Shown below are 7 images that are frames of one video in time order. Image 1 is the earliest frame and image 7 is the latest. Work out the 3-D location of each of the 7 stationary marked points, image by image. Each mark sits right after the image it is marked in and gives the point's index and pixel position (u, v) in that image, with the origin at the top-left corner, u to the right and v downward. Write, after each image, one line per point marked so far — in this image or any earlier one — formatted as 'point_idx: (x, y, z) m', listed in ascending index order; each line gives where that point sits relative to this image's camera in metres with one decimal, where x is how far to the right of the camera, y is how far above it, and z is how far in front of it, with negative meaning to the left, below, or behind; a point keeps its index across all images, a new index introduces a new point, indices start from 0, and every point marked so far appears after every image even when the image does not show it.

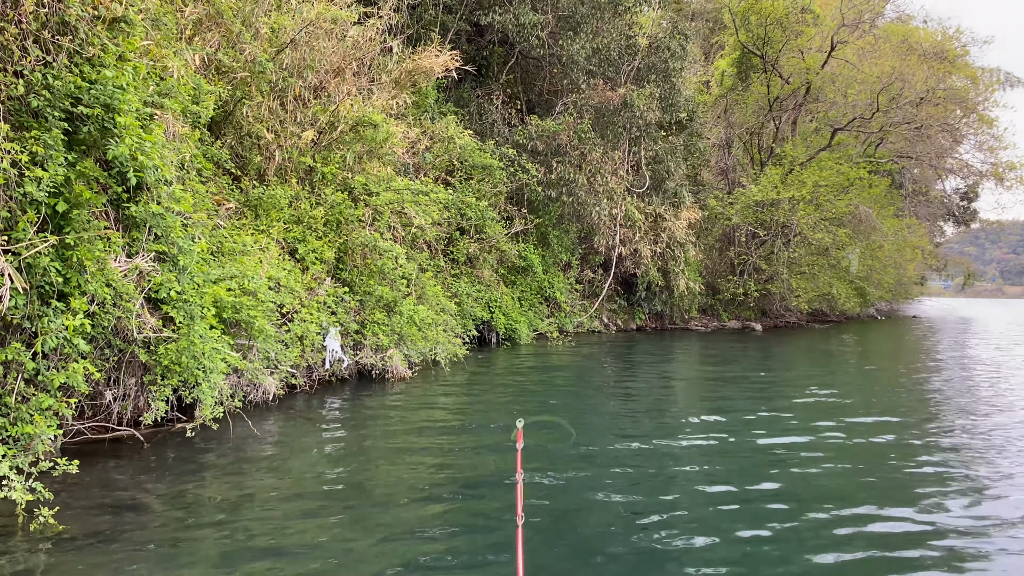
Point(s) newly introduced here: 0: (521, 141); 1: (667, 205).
0: (+0.2, +2.8, +15.9) m
1: (+3.3, +1.7, +17.9) m
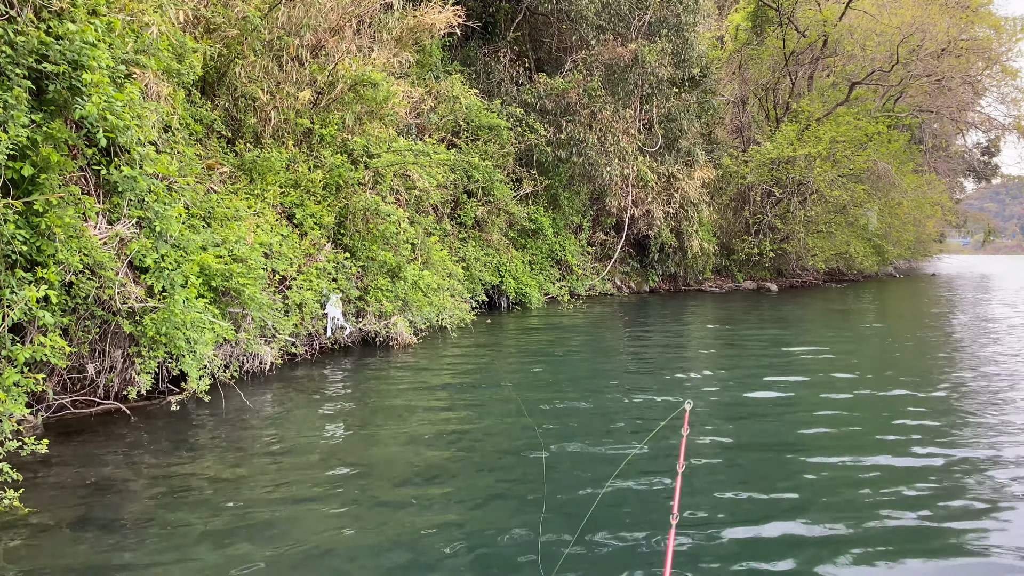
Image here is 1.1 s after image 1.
0: (+0.3, +3.5, +15.5) m
1: (+3.5, +2.6, +17.5) m
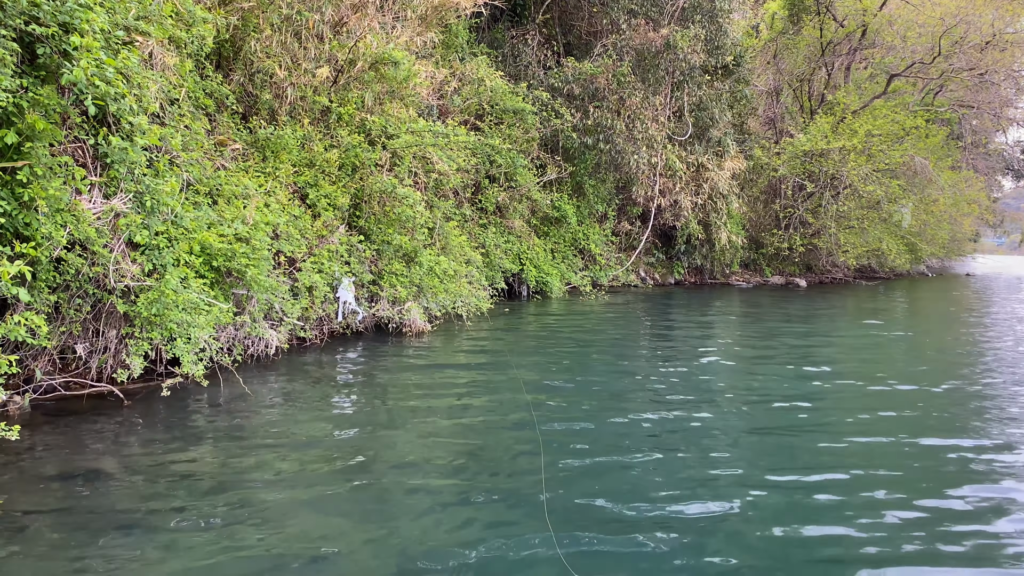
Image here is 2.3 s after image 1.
0: (+0.8, +3.7, +15.2) m
1: (+4.0, +2.7, +17.1) m
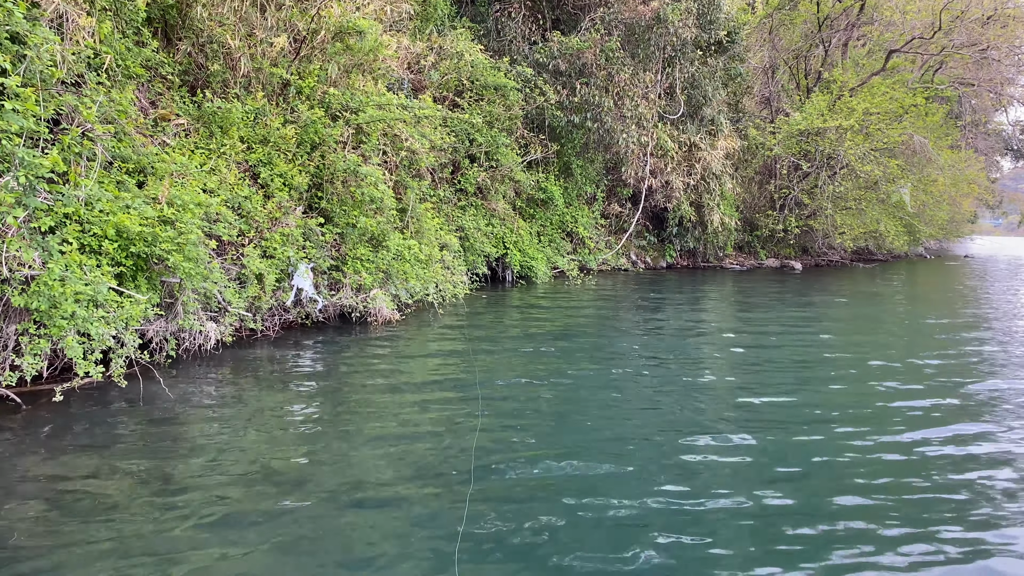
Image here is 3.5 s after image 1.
0: (+0.5, +3.9, +14.5) m
1: (+3.7, +3.0, +16.4) m
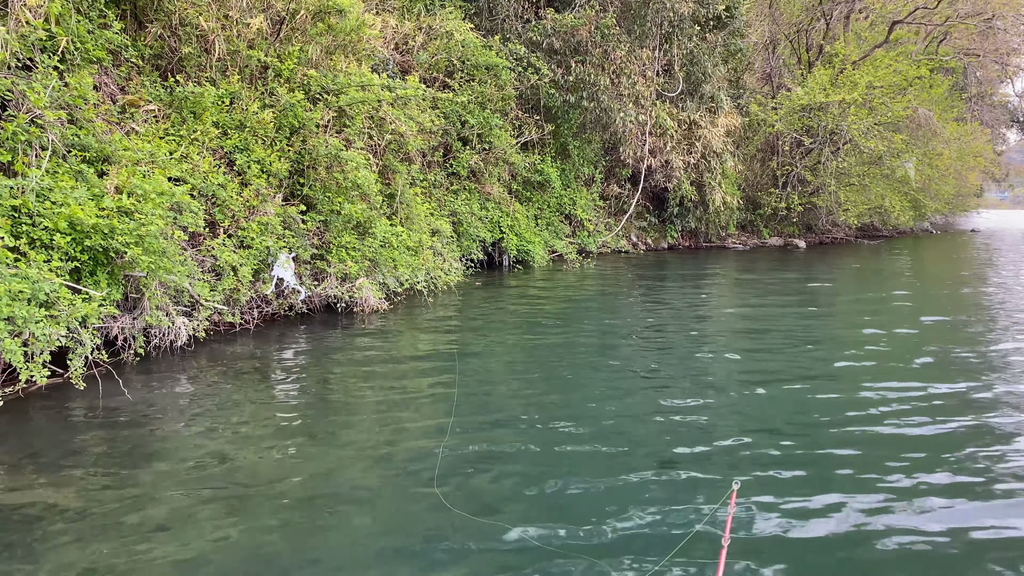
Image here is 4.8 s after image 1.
0: (+0.4, +4.2, +14.1) m
1: (+3.6, +3.4, +16.1) m
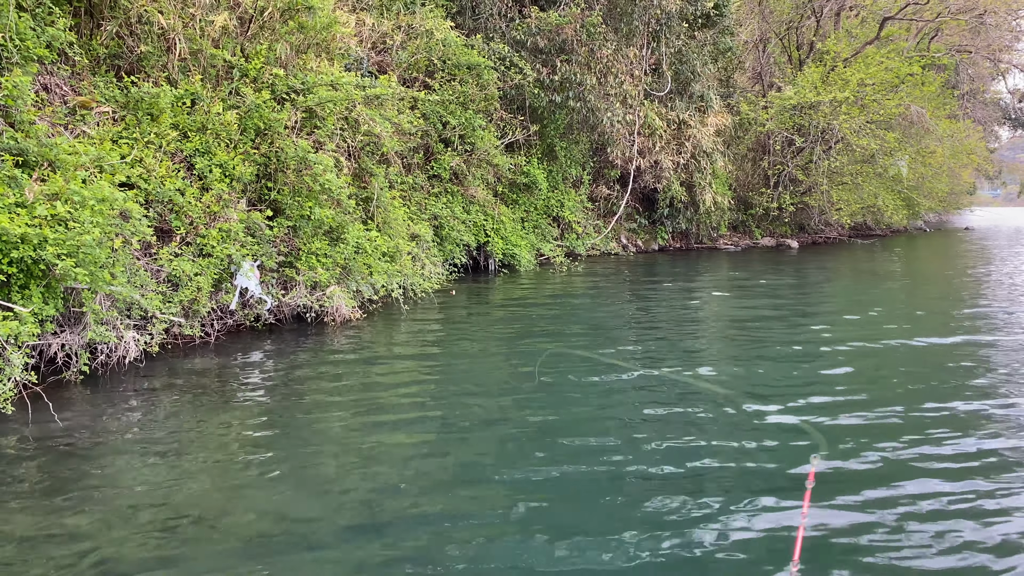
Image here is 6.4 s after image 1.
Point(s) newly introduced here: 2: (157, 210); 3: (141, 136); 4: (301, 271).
0: (+0.1, +4.1, +13.8) m
1: (+3.4, +3.3, +15.8) m
2: (-2.6, +0.6, +6.1) m
3: (-2.7, +1.1, +6.2) m
4: (-1.8, +0.1, +7.2) m
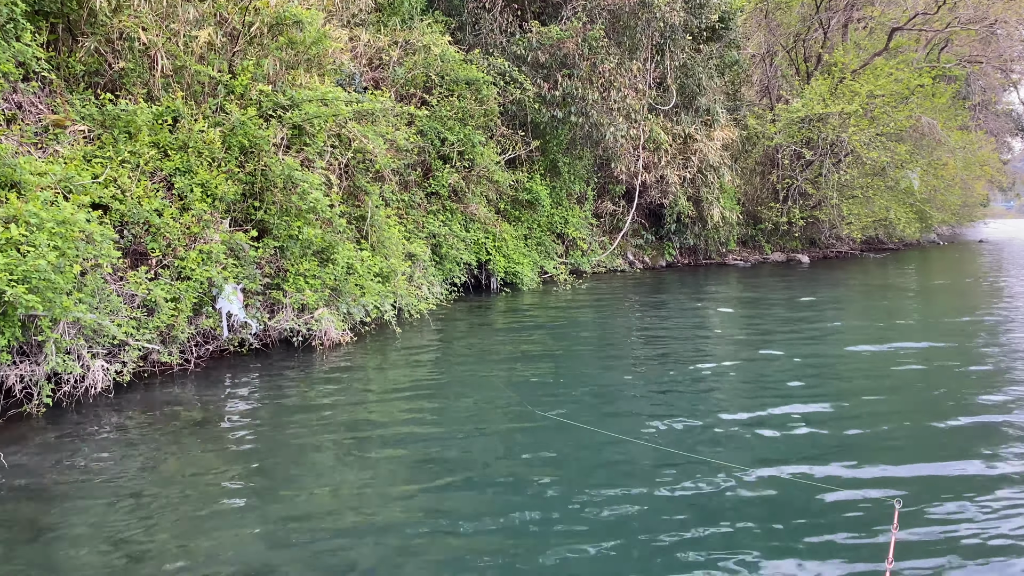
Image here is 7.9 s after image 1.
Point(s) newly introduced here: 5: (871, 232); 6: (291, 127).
0: (+0.1, +3.8, +13.6) m
1: (+3.4, +3.0, +15.5) m
2: (-2.6, +0.4, +5.8) m
3: (-2.8, +0.9, +5.9) m
4: (-1.9, 0.0, +7.0) m
5: (+8.5, +1.3, +19.9) m
6: (-2.0, +1.4, +7.6) m
